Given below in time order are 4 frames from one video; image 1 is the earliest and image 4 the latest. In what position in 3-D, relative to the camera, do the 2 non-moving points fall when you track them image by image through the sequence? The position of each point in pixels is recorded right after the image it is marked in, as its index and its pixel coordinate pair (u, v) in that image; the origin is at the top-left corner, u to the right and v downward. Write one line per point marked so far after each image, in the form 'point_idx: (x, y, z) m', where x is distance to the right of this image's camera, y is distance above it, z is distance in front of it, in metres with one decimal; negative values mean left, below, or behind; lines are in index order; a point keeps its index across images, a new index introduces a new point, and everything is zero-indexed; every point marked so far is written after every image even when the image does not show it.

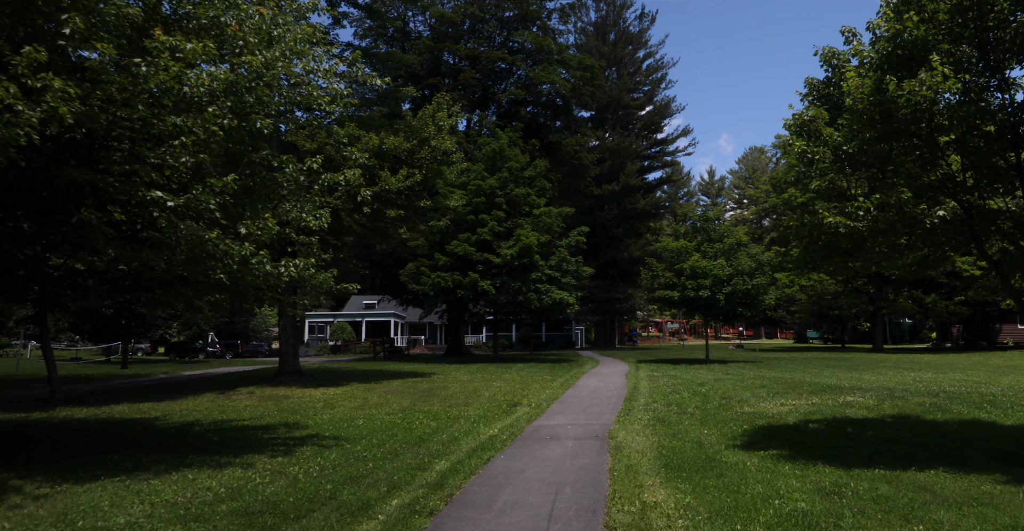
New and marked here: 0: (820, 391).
0: (+6.1, -2.5, +15.5) m
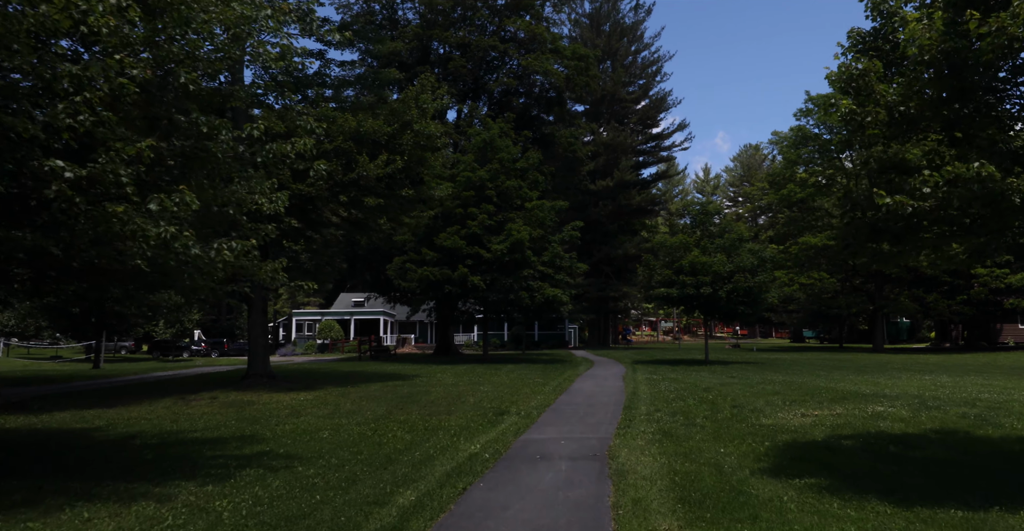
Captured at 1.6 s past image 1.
0: (+5.8, -2.4, +13.9) m
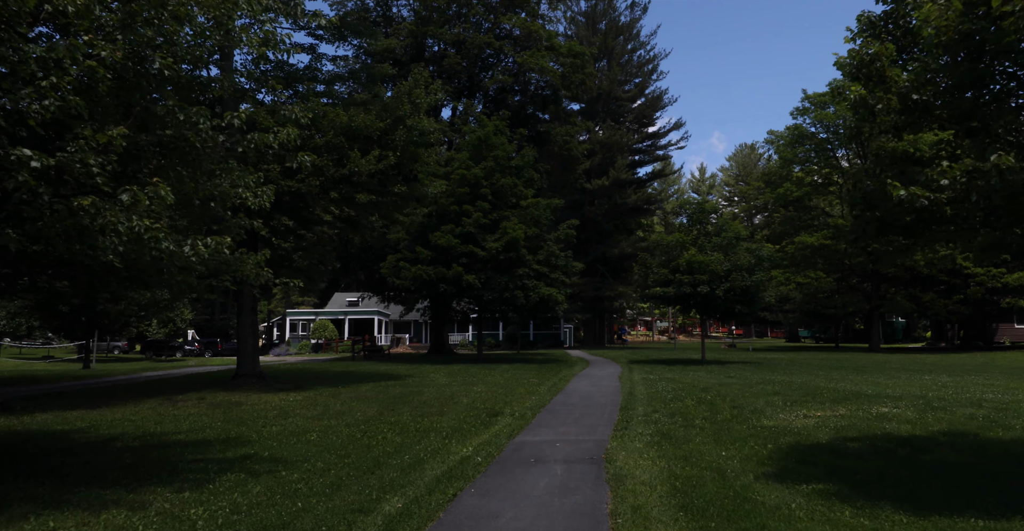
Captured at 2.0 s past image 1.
0: (+5.7, -2.3, +13.6) m
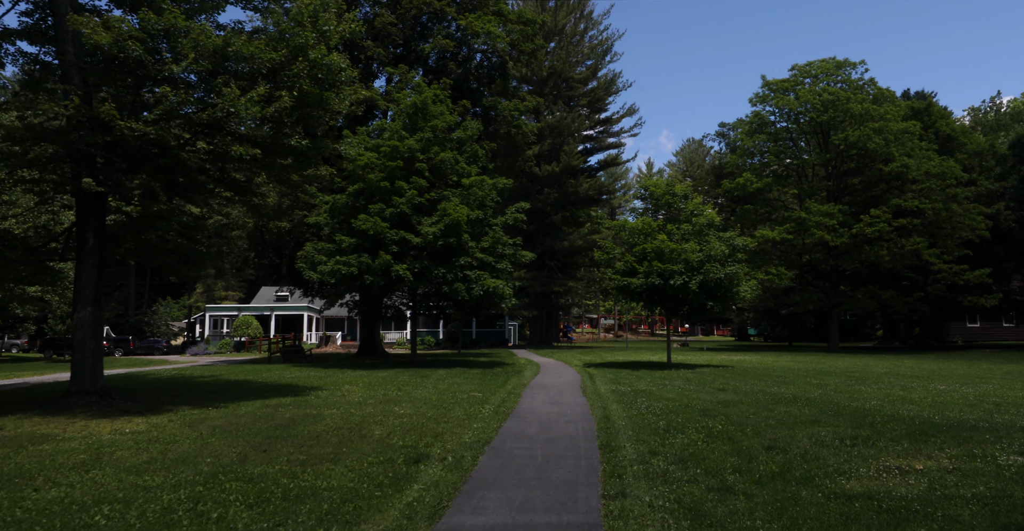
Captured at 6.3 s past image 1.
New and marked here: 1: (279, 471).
0: (+4.9, -2.0, +9.4) m
1: (-2.5, -2.2, +8.6) m
